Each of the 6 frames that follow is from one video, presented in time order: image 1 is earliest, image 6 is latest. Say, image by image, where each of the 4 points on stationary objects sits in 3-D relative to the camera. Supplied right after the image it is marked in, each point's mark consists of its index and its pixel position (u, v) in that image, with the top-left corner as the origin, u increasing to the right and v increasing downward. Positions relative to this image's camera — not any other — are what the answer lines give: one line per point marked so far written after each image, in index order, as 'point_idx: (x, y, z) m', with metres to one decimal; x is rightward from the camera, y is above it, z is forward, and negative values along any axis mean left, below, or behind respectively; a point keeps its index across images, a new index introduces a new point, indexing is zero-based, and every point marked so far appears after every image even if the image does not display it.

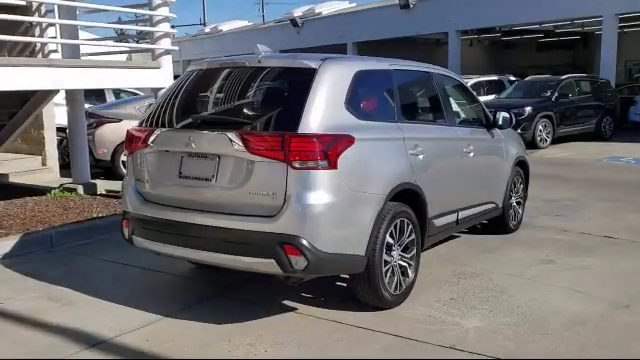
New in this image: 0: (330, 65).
0: (+0.1, +0.8, +4.4) m
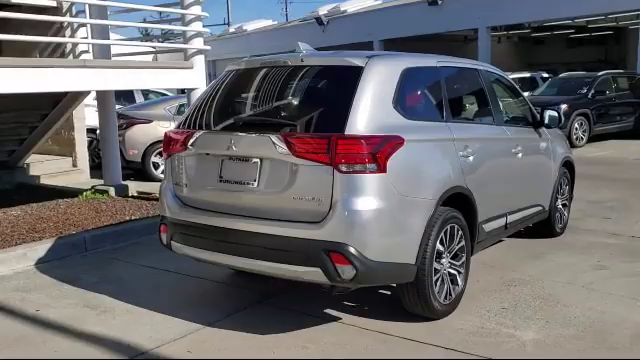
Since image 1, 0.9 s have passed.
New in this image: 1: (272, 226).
0: (+0.4, +0.8, +4.1) m
1: (-0.3, -0.3, +3.9) m
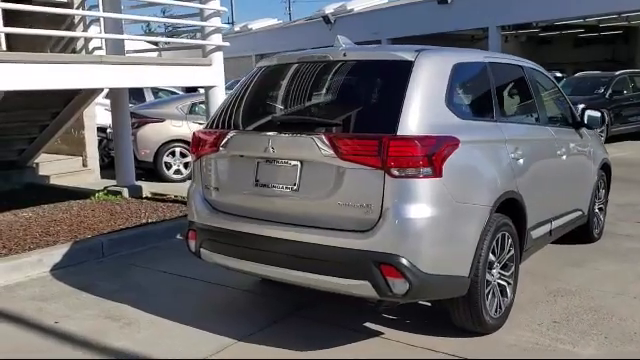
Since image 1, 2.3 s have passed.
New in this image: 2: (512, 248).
0: (+0.7, +0.8, +3.8) m
1: (0.0, -0.3, +3.6) m
2: (+1.4, -0.5, +4.3) m
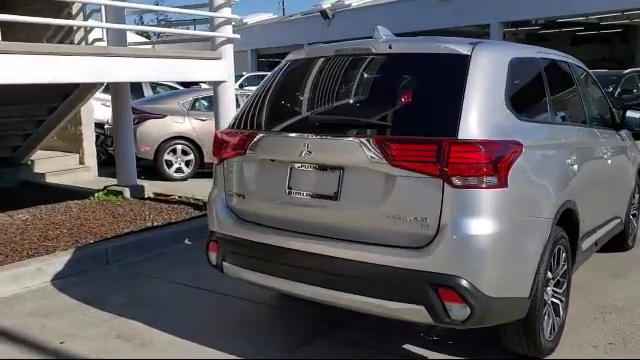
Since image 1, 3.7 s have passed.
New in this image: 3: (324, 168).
0: (+0.9, +0.7, +3.4) m
1: (+0.2, -0.4, +3.2) m
2: (+1.6, -0.5, +3.9) m
3: (0.0, +0.1, +3.3) m
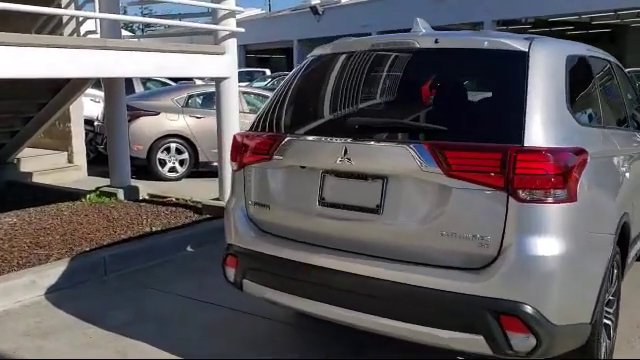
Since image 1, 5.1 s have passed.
0: (+1.1, +0.7, +3.1) m
1: (+0.4, -0.4, +2.9) m
2: (+1.8, -0.6, +3.6) m
3: (+0.2, 0.0, +3.0) m
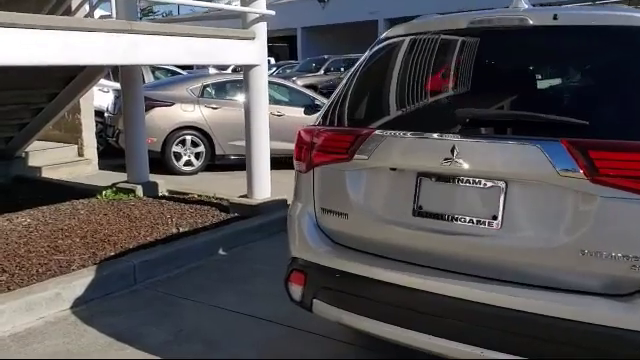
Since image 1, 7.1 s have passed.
0: (+1.5, +0.7, +2.5) m
1: (+0.8, -0.5, +2.3) m
2: (+2.2, -0.6, +3.1) m
3: (+0.6, 0.0, +2.4) m
